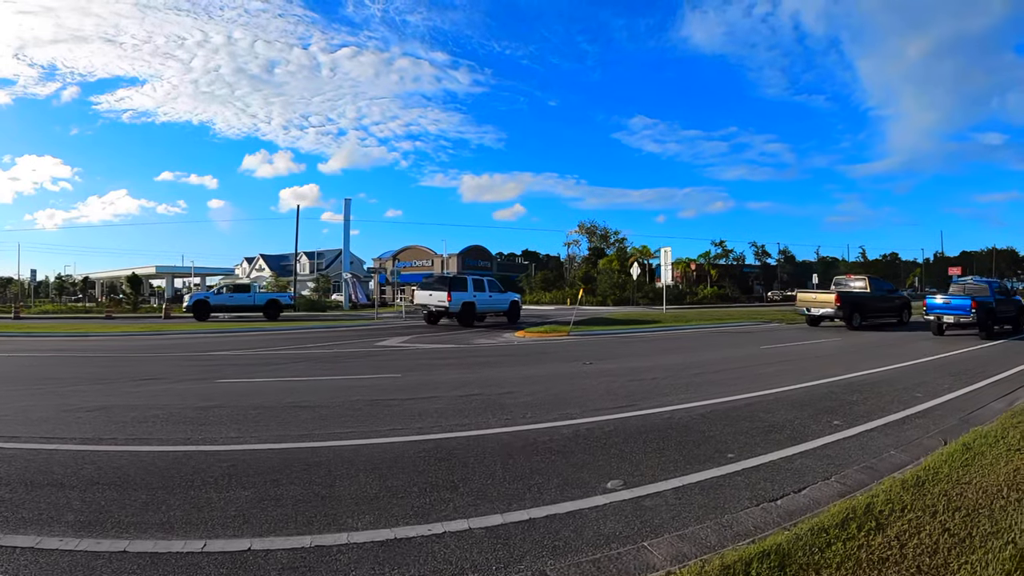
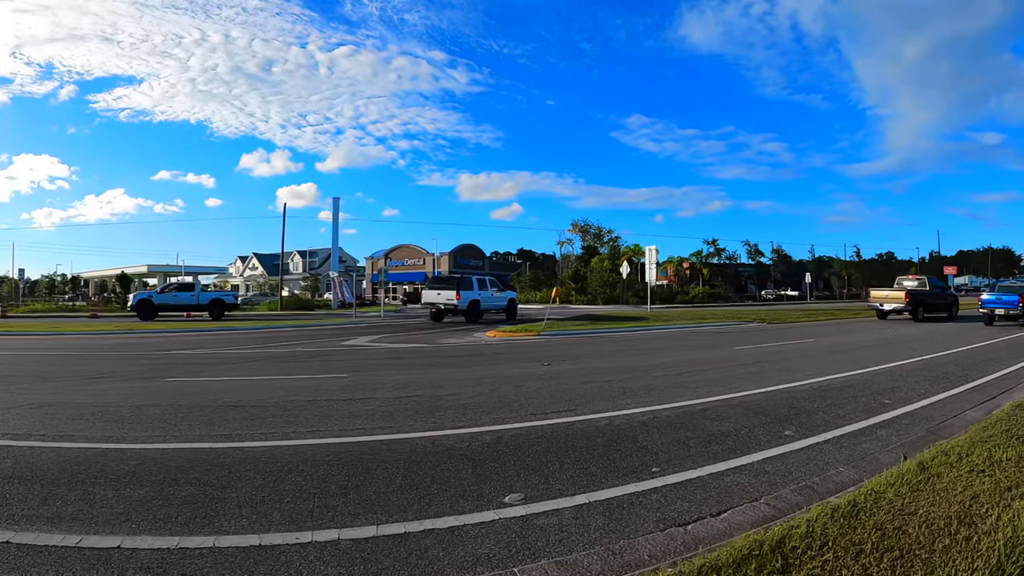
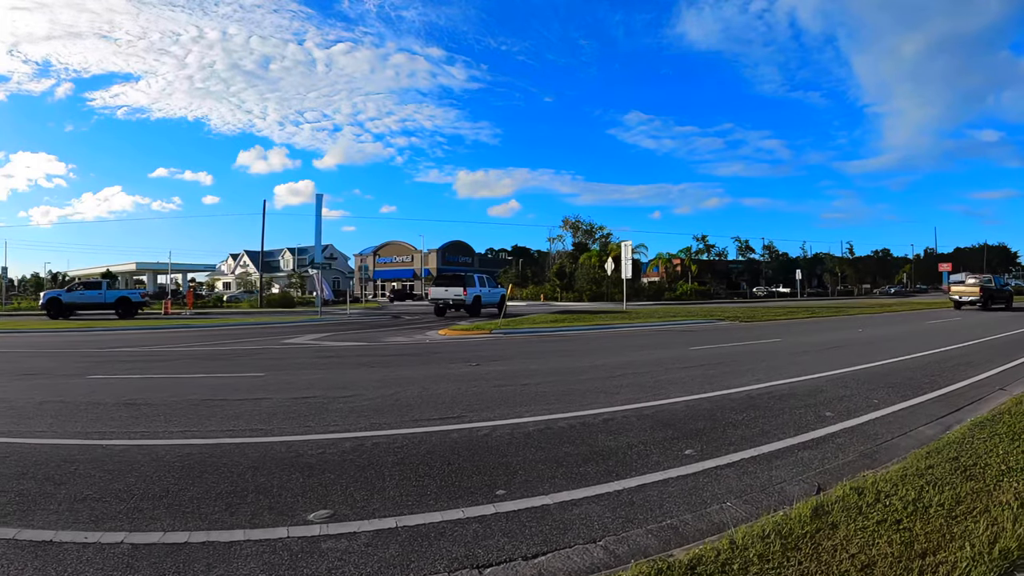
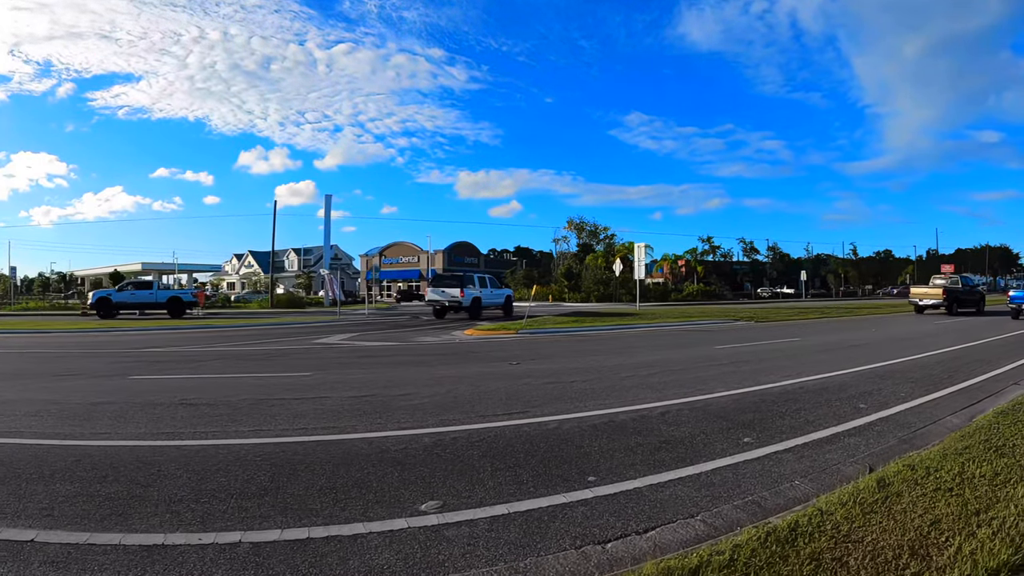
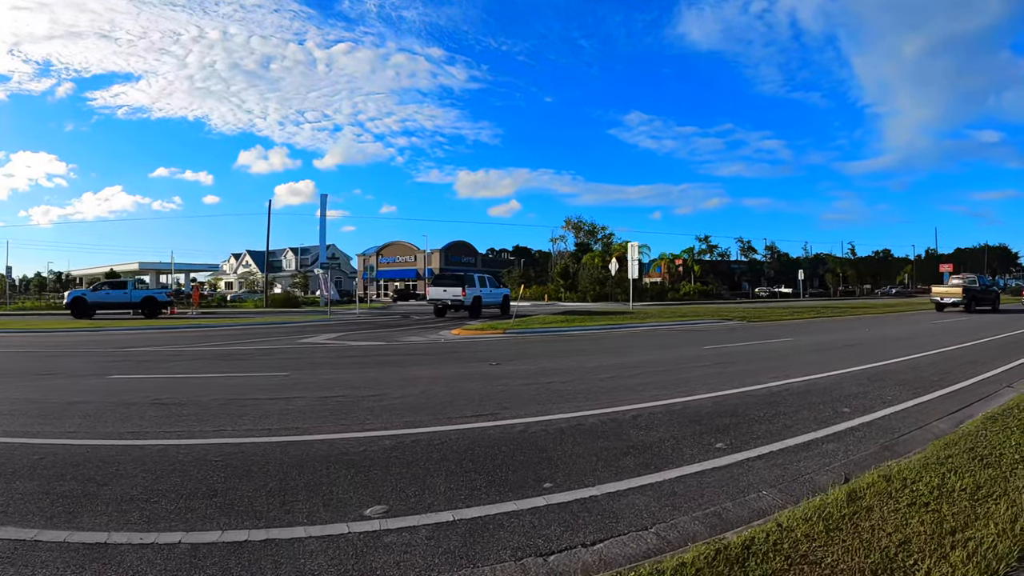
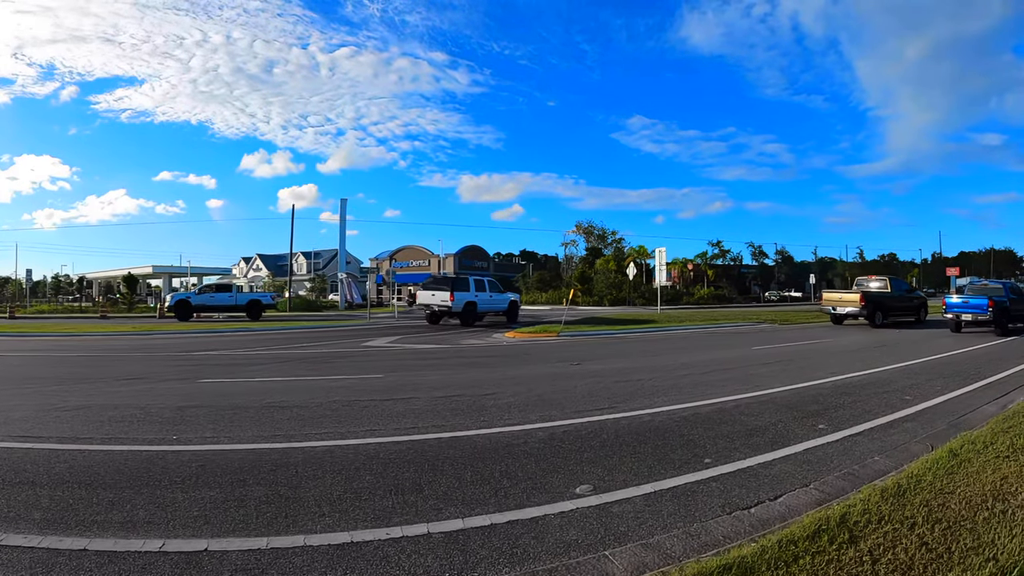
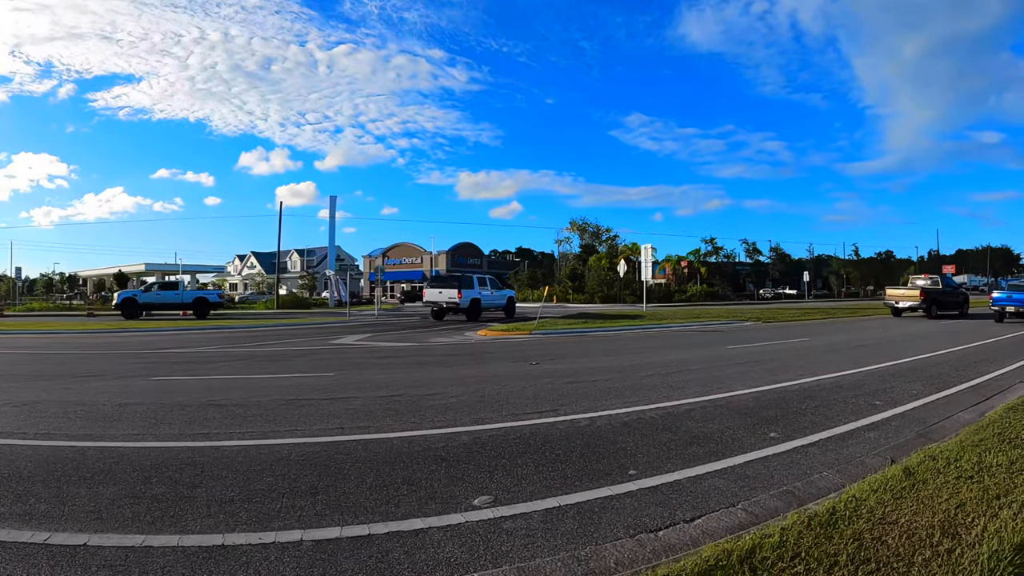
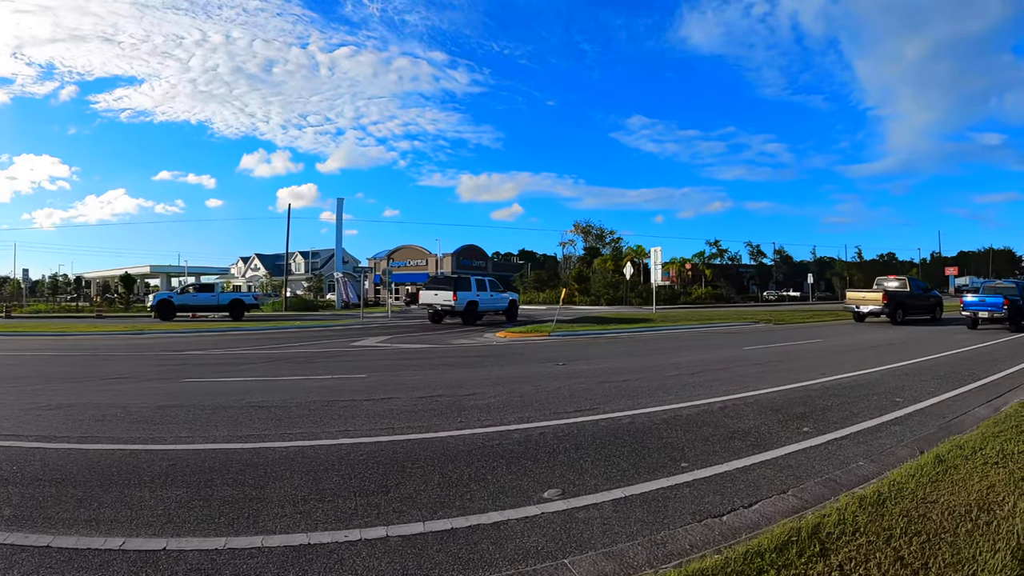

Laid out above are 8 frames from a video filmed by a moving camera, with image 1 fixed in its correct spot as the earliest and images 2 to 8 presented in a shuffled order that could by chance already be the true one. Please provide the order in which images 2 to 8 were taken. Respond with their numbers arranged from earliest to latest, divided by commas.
6, 8, 2, 7, 4, 5, 3
